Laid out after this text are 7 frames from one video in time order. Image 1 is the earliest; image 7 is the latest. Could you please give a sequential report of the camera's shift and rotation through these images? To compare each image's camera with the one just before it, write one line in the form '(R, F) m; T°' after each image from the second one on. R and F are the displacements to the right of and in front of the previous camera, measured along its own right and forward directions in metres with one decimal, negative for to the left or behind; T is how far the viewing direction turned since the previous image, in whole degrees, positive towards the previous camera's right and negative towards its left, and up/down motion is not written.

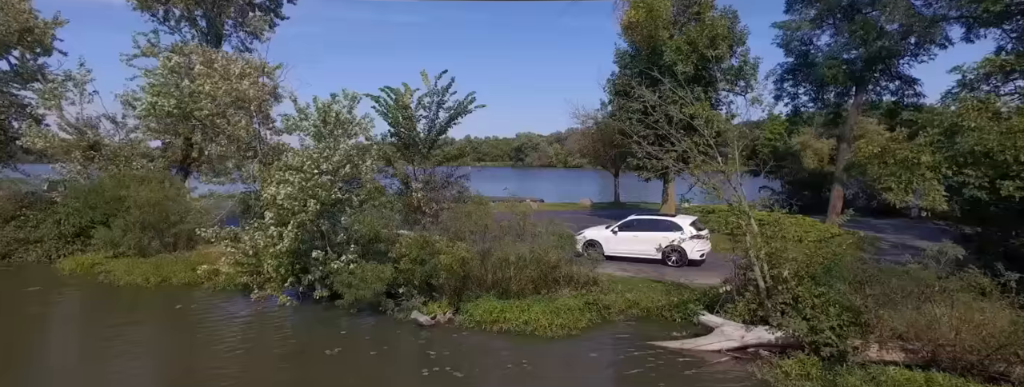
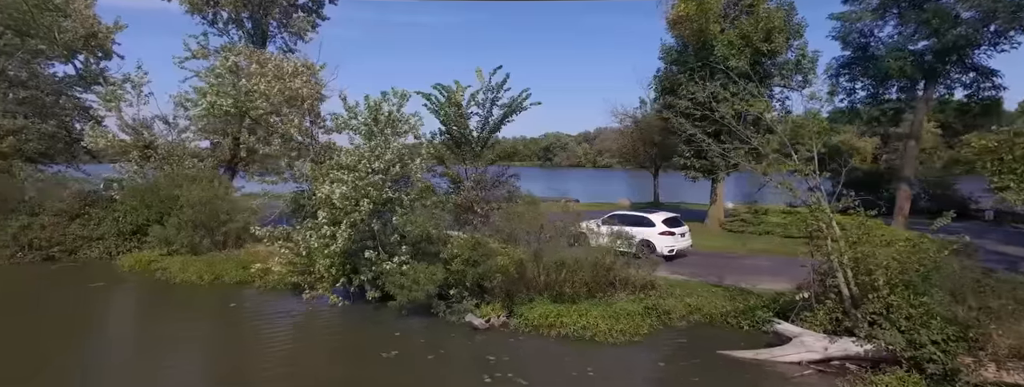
(-0.4, +0.2) m; -3°
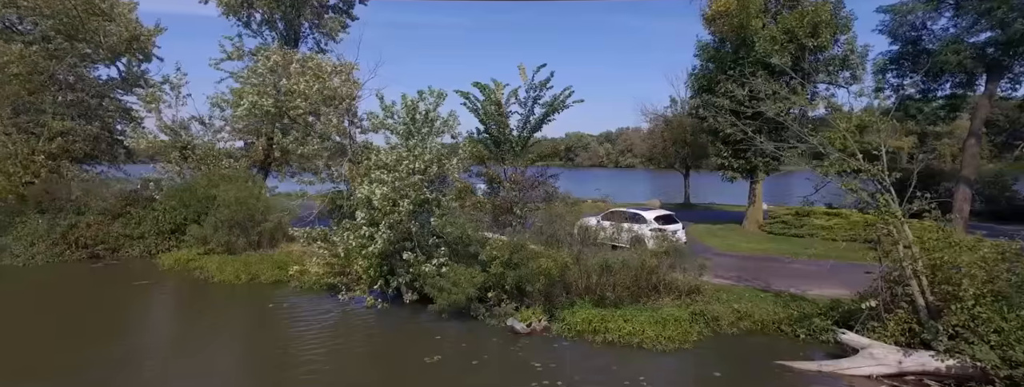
(-0.3, +0.2) m; -2°
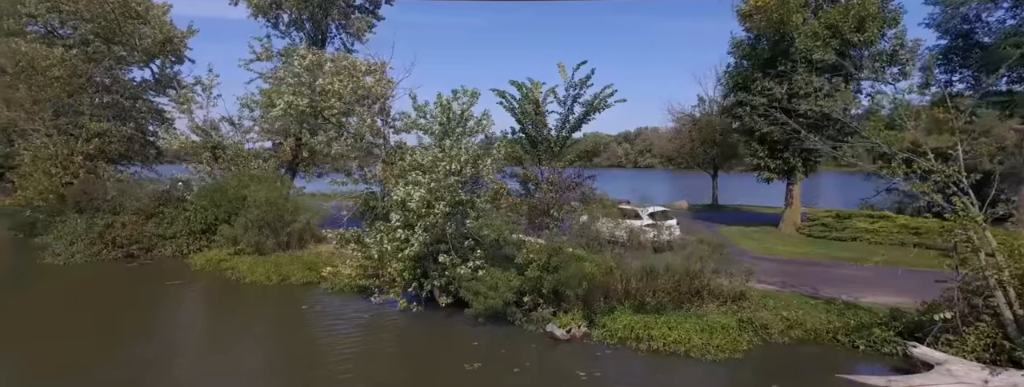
(-0.3, +0.2) m; -2°
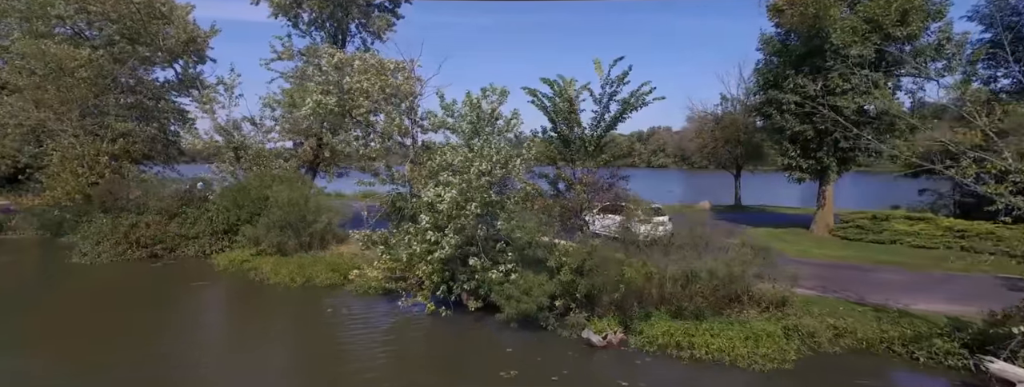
(-0.3, +0.3) m; -1°
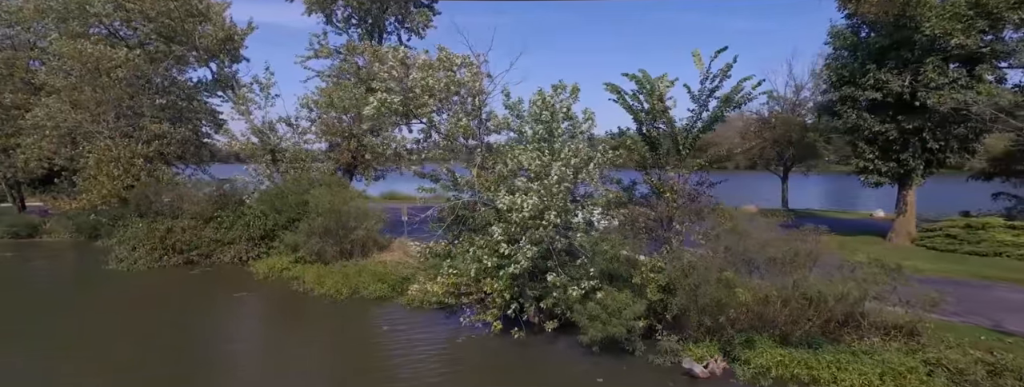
(-0.9, +0.9) m; -2°
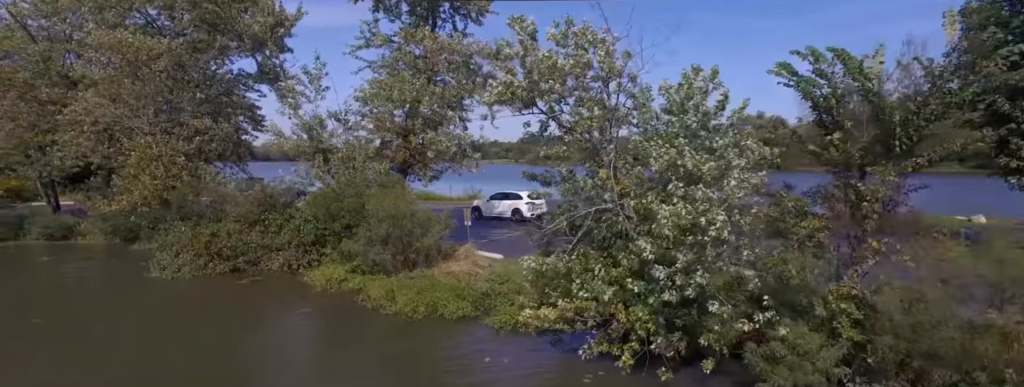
(-1.5, +1.8) m; -2°
